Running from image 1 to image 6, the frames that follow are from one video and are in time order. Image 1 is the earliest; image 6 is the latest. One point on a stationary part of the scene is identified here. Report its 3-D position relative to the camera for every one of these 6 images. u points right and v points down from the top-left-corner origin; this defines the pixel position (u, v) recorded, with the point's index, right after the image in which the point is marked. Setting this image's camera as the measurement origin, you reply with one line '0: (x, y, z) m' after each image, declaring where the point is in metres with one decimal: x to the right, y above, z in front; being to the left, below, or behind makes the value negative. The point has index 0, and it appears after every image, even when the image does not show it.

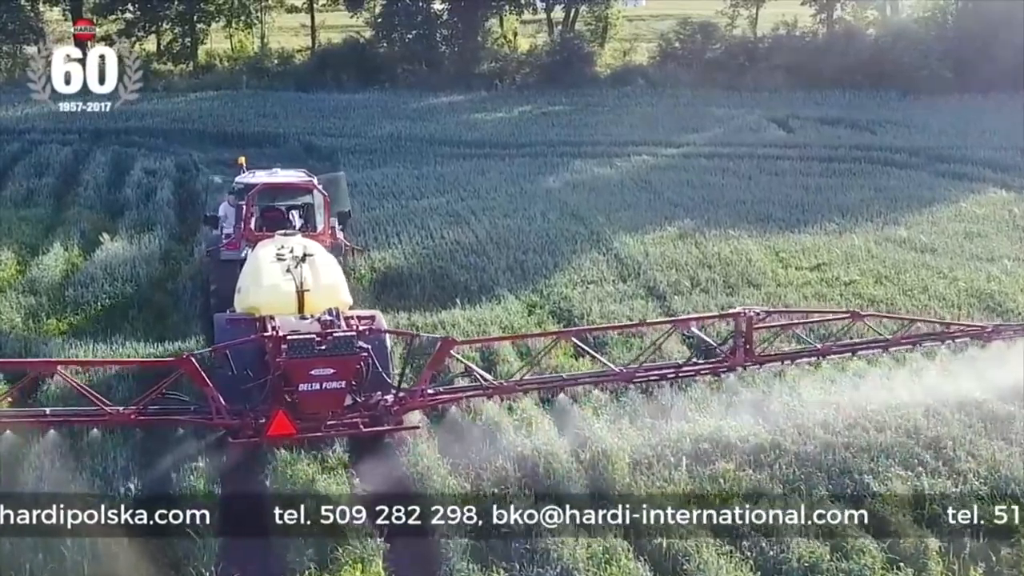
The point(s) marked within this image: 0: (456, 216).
0: (-0.6, +0.8, +12.4) m
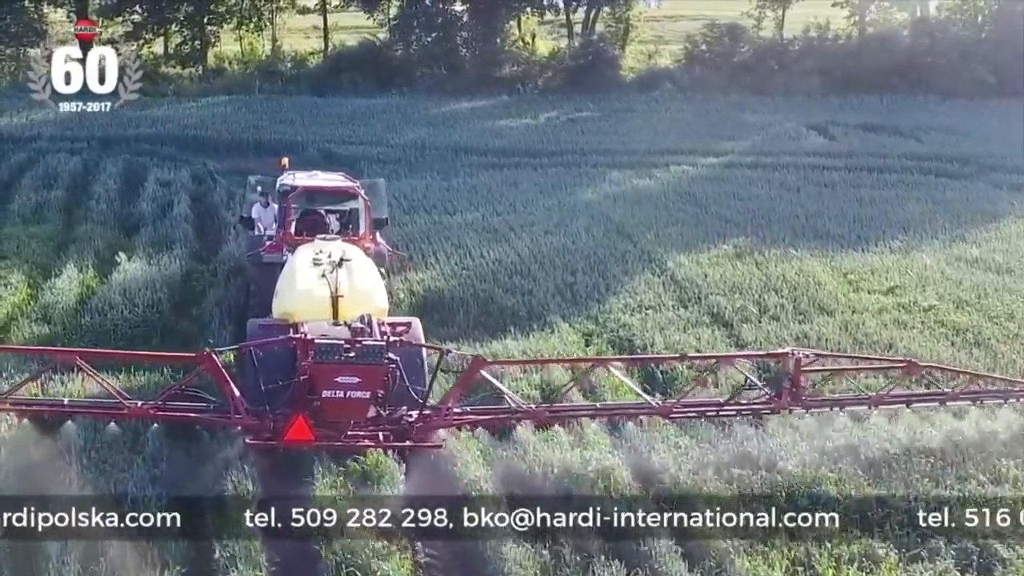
0: (-0.2, +0.6, +11.7) m
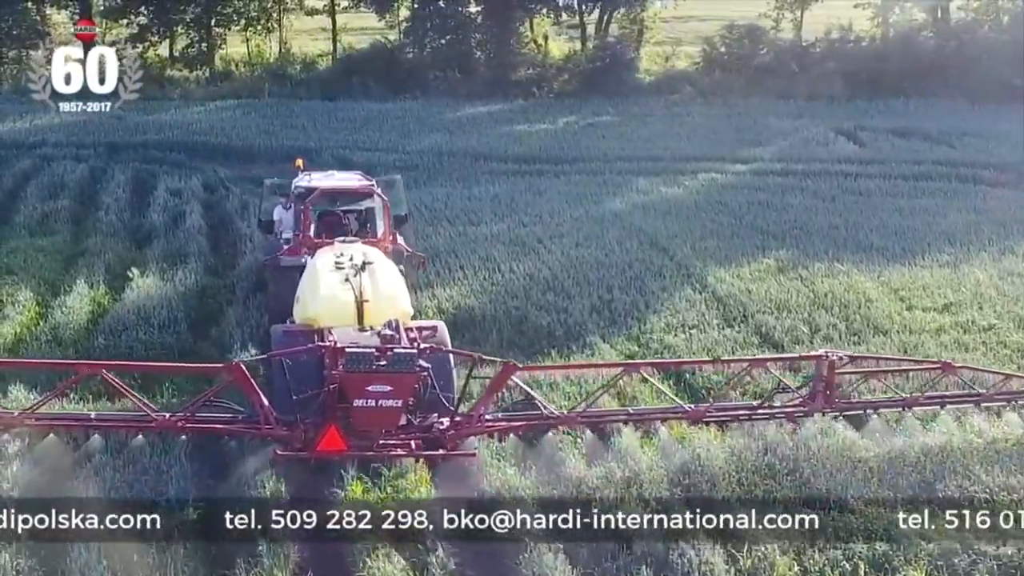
0: (+0.1, +0.4, +11.2) m
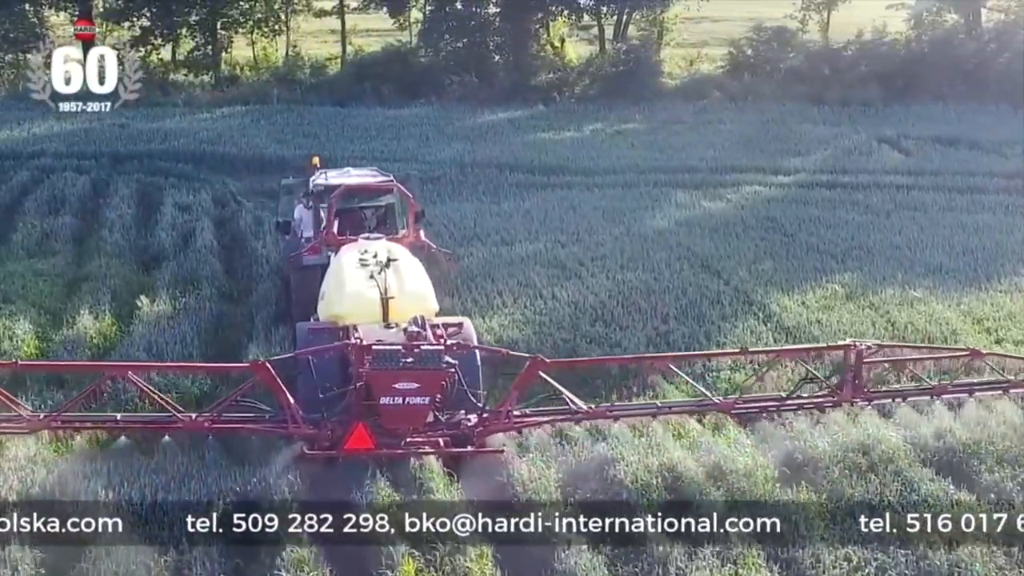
0: (+0.5, +0.2, +10.3) m
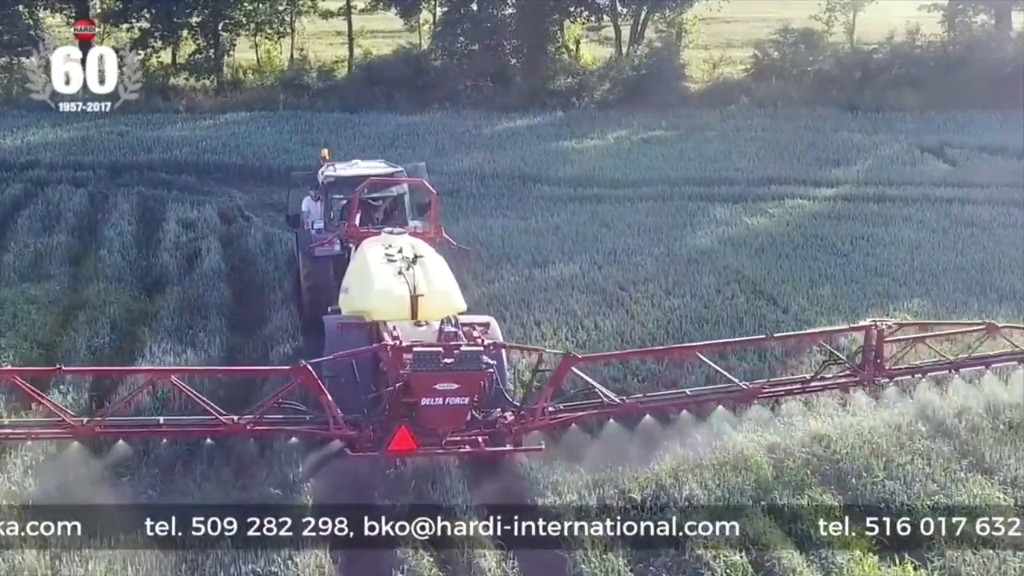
0: (+0.8, 0.0, +9.5) m
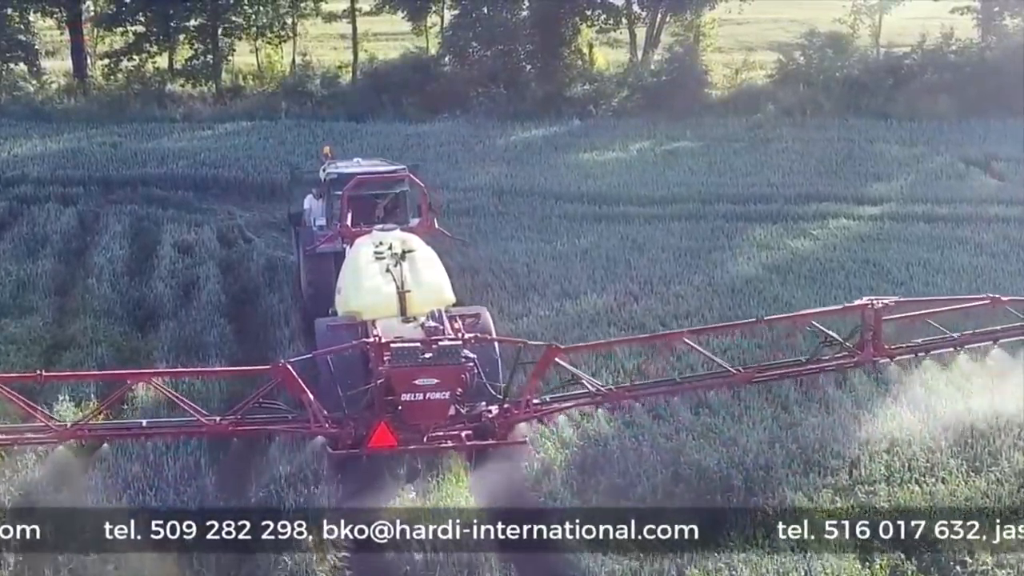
0: (+1.0, -0.3, +8.6) m
